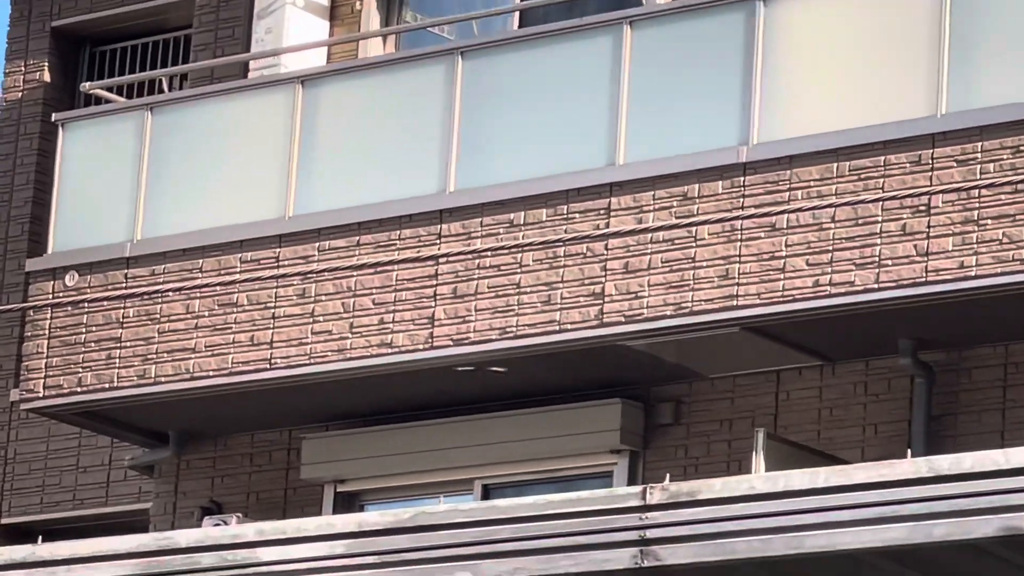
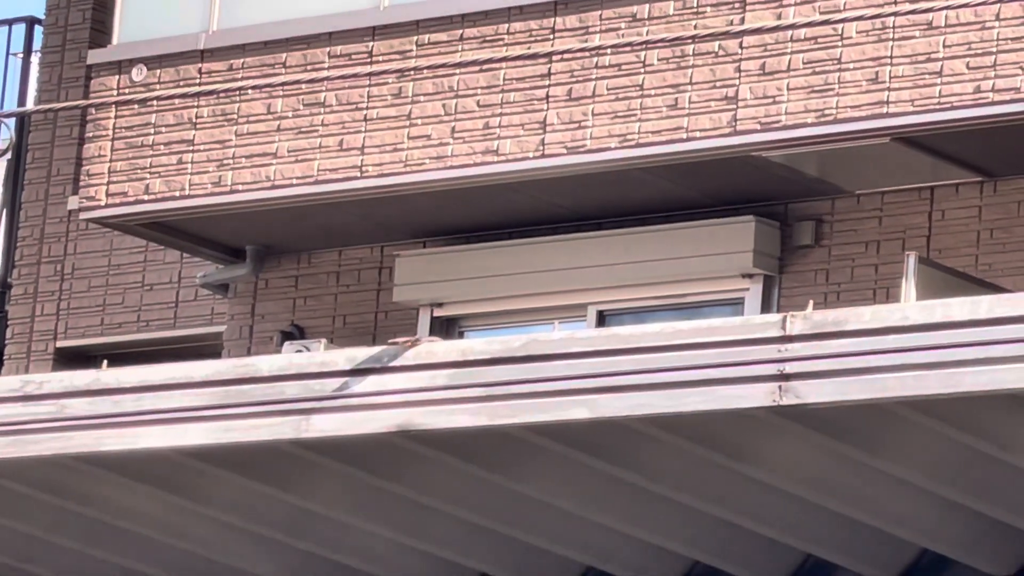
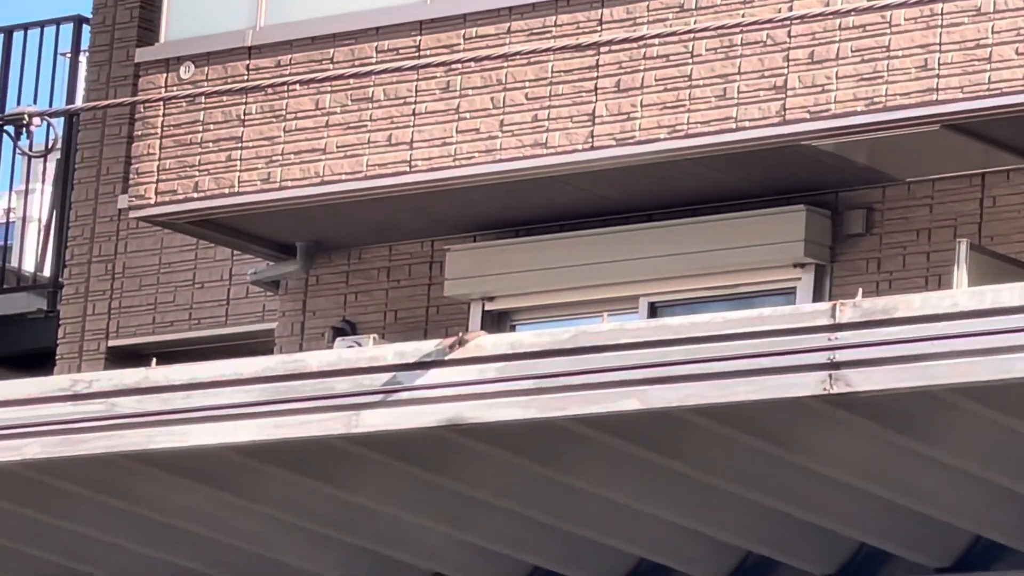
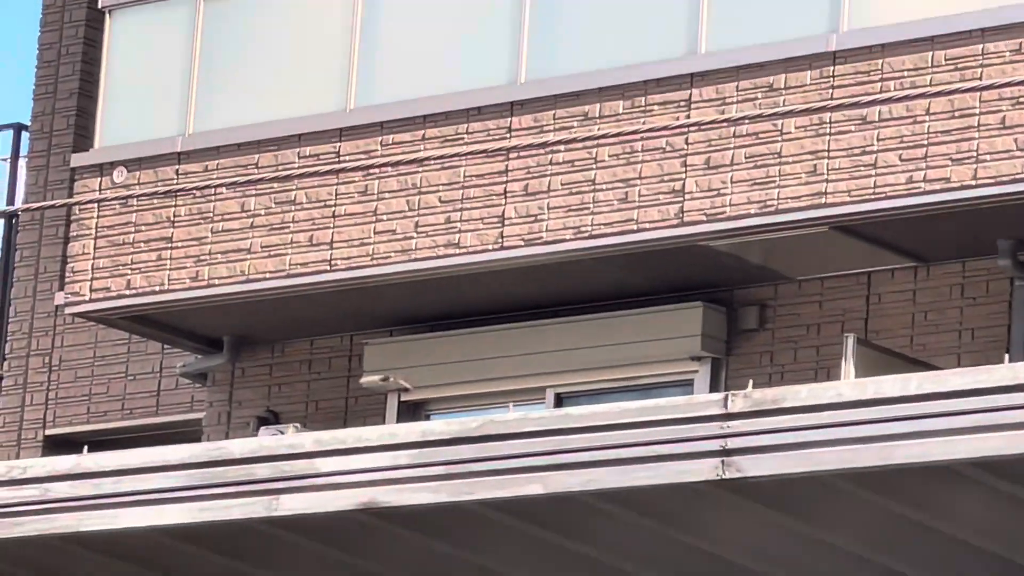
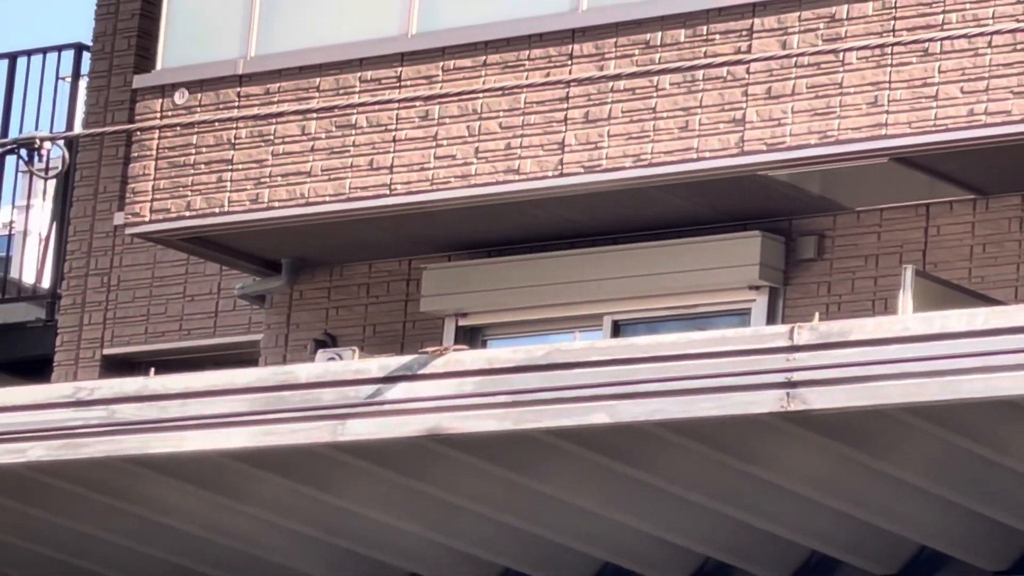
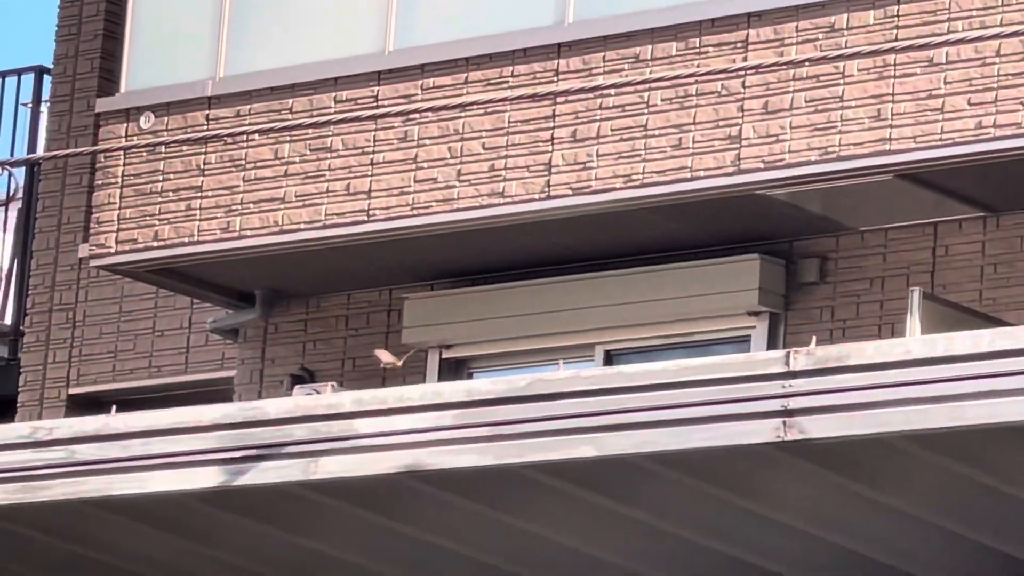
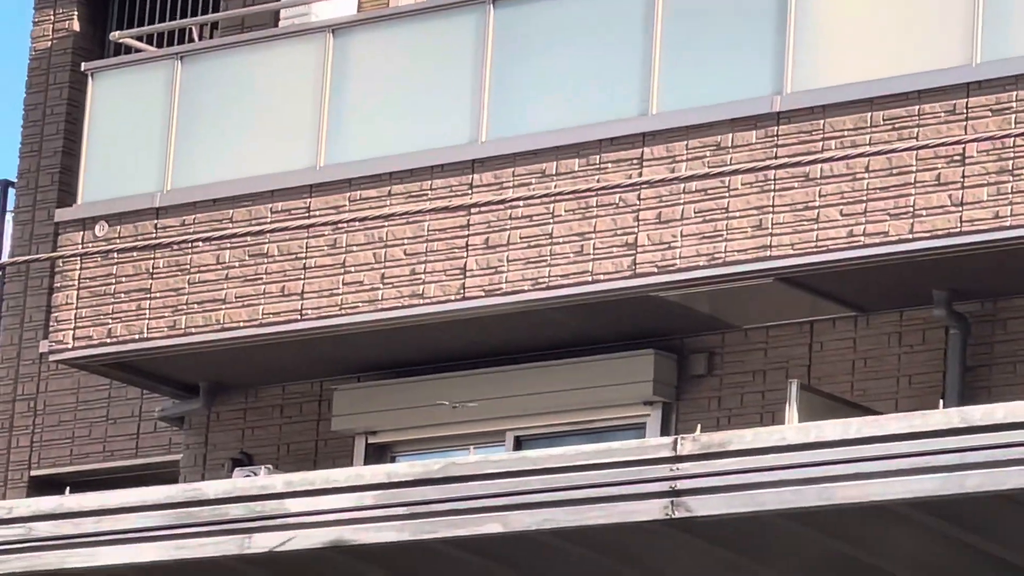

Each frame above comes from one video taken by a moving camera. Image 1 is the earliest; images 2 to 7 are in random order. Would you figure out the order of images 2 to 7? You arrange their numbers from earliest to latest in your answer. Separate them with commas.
7, 4, 6, 3, 2, 5
